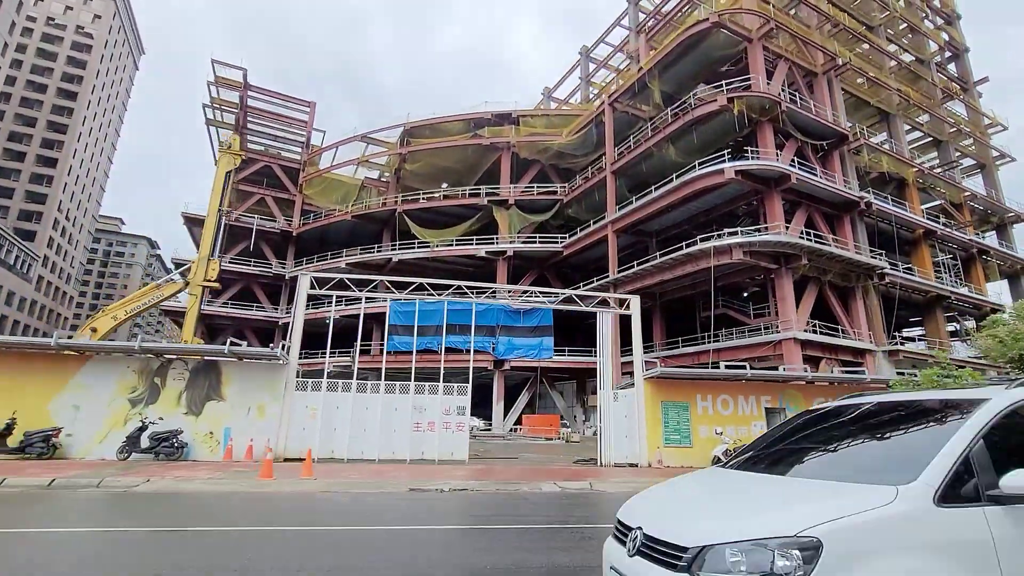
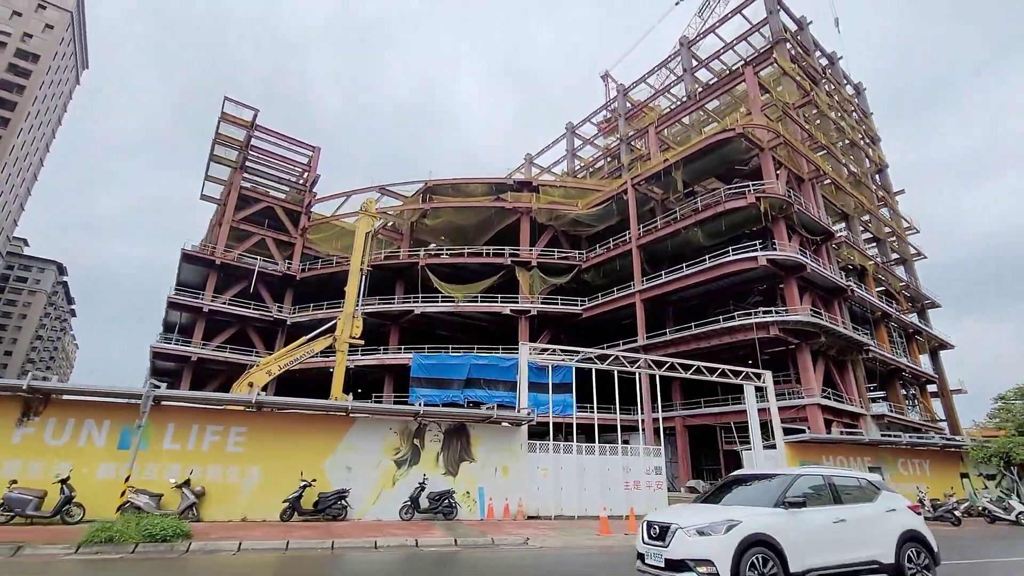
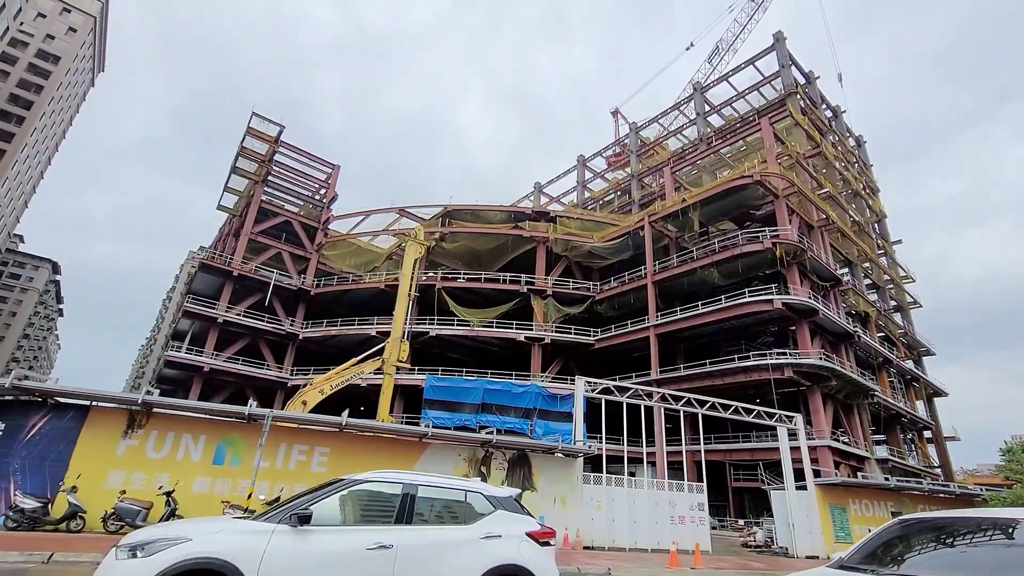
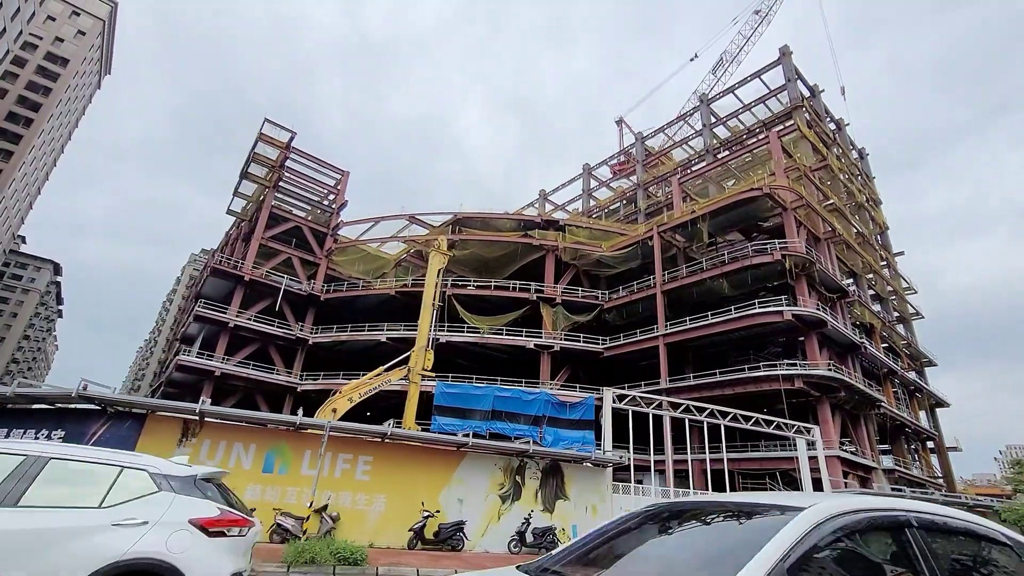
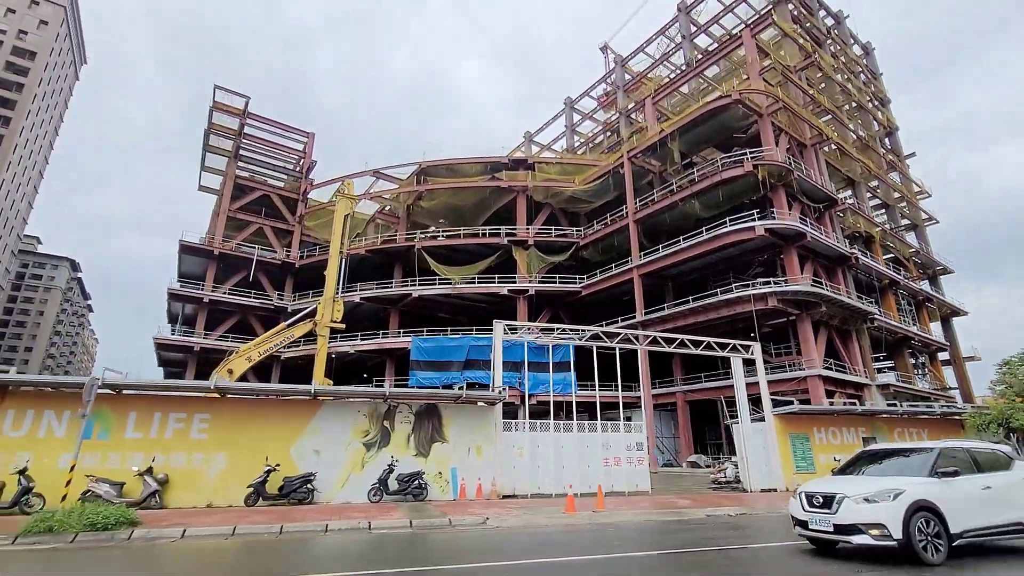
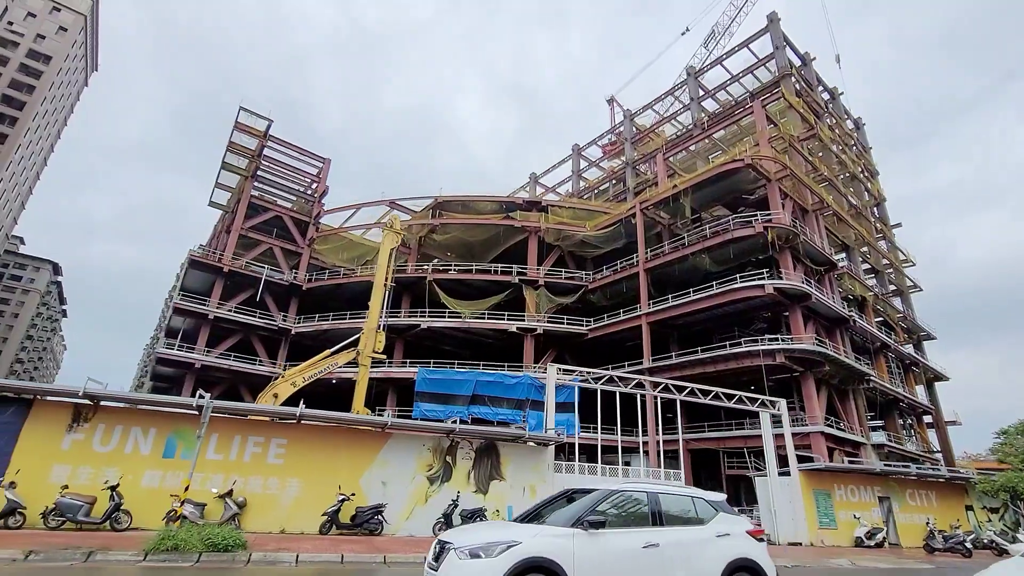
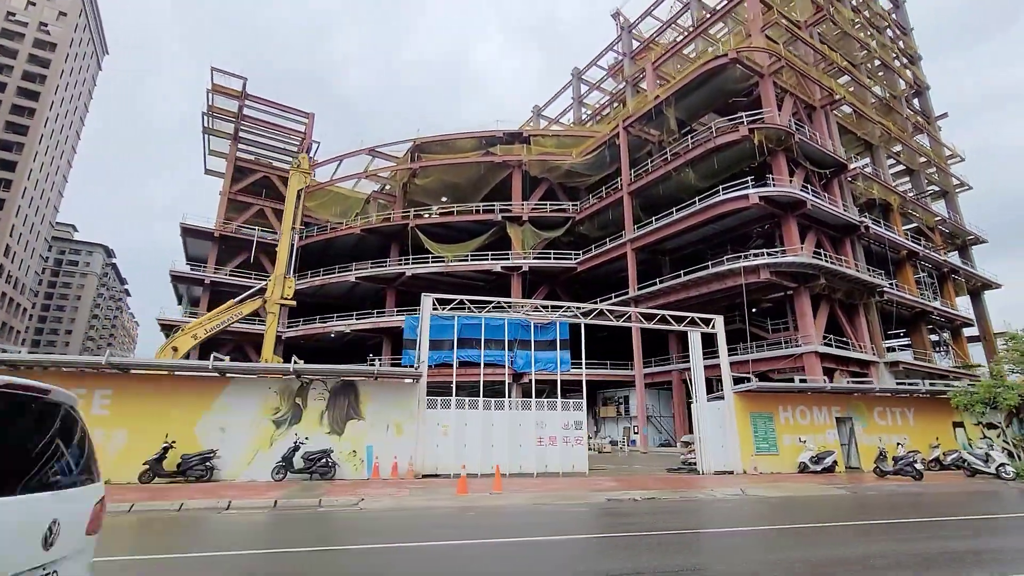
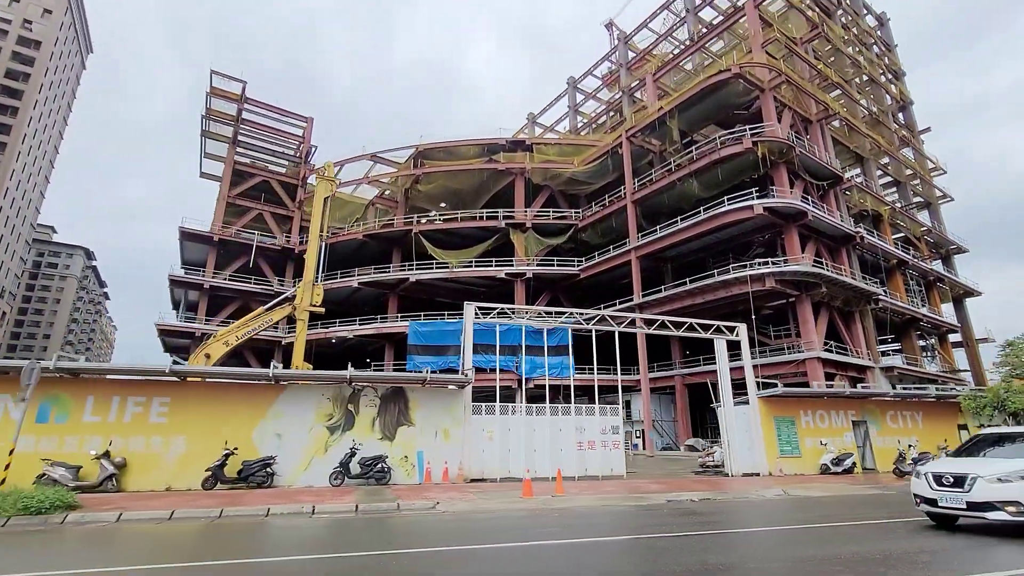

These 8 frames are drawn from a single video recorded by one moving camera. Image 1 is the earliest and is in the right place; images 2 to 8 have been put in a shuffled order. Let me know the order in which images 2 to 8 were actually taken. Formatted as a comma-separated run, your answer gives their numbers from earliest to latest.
7, 8, 5, 2, 6, 3, 4
